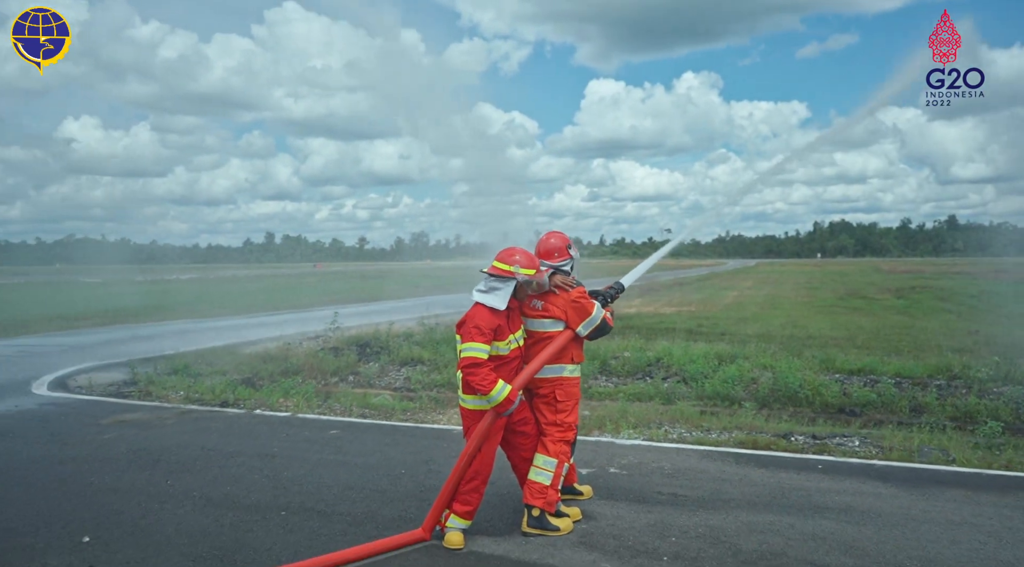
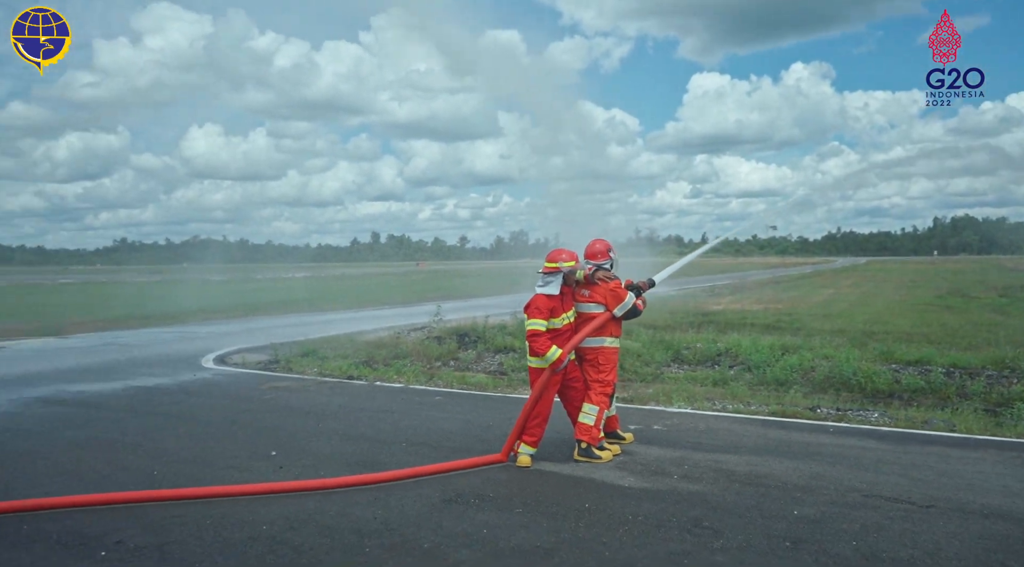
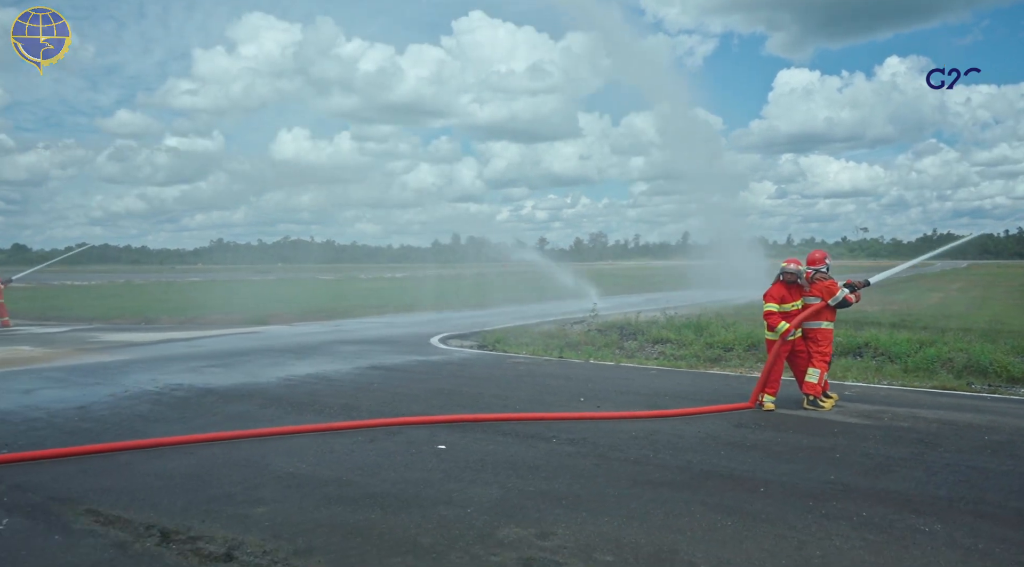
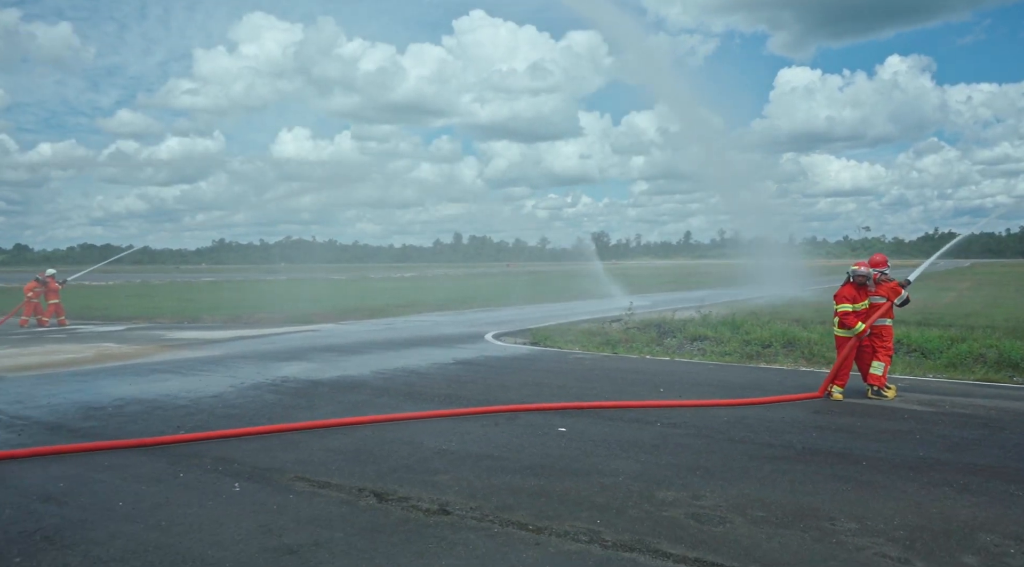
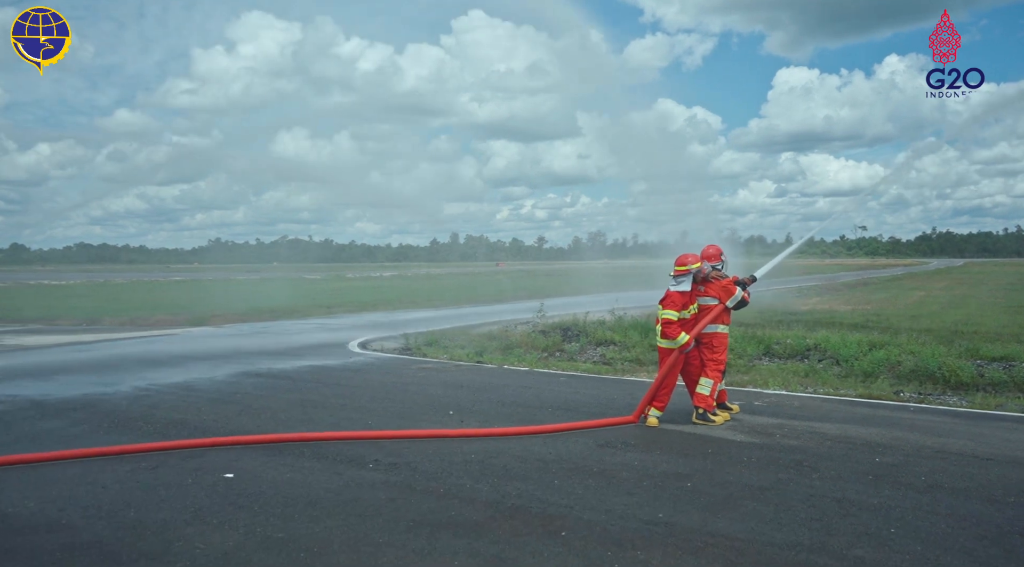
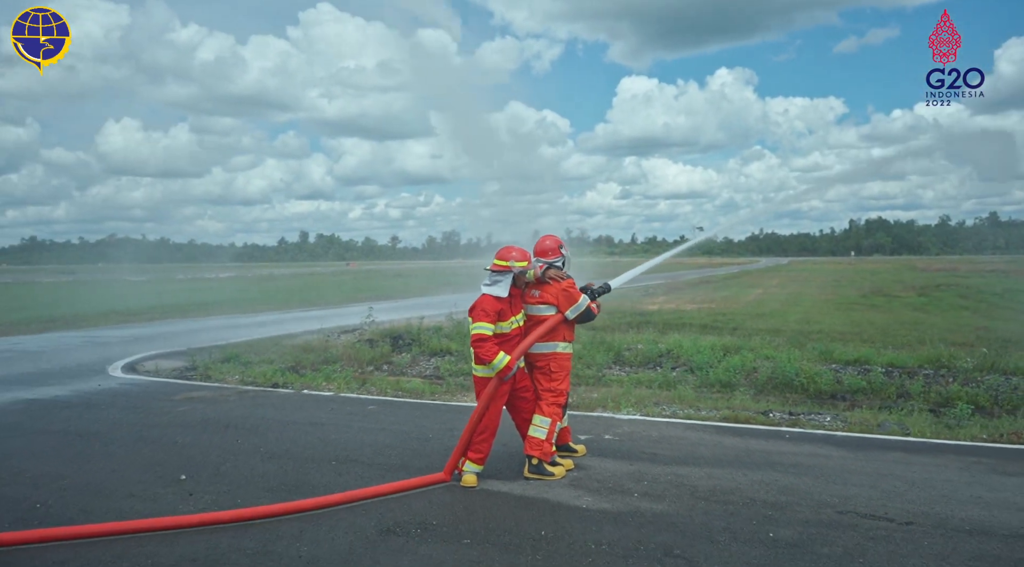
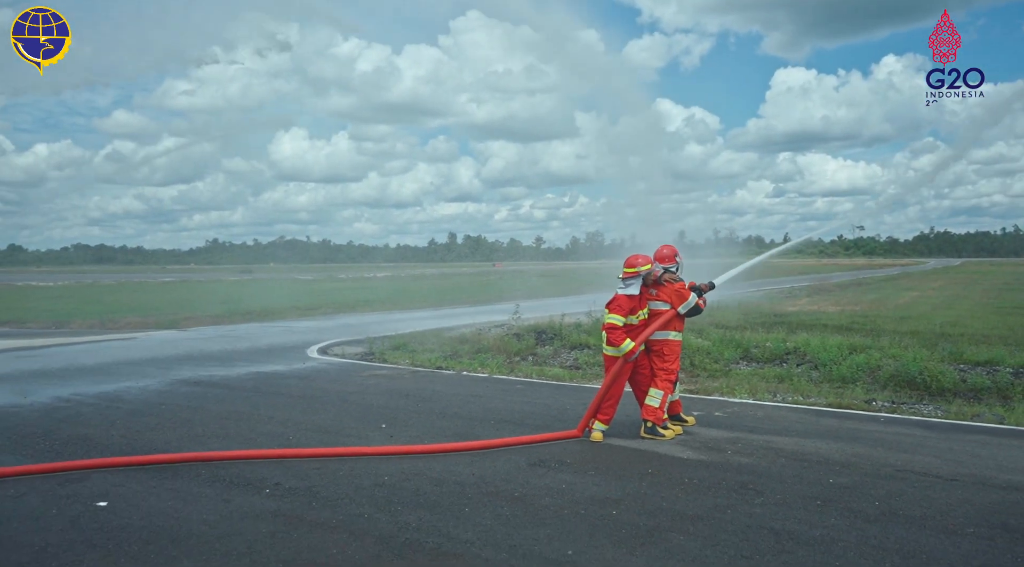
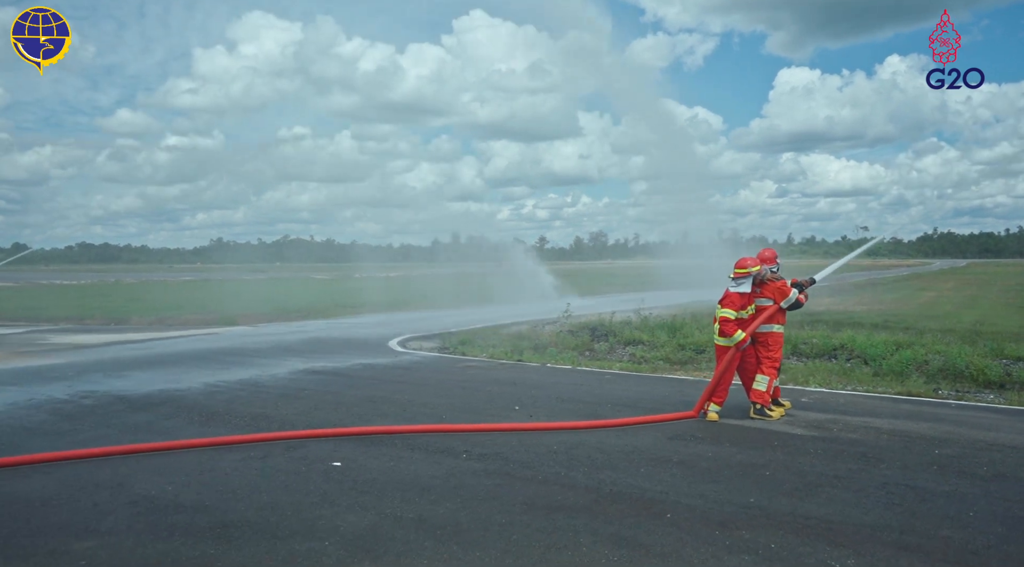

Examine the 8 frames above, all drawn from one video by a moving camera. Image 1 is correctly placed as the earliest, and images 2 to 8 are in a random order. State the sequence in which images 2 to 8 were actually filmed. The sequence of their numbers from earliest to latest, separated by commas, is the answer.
6, 2, 7, 5, 8, 3, 4
